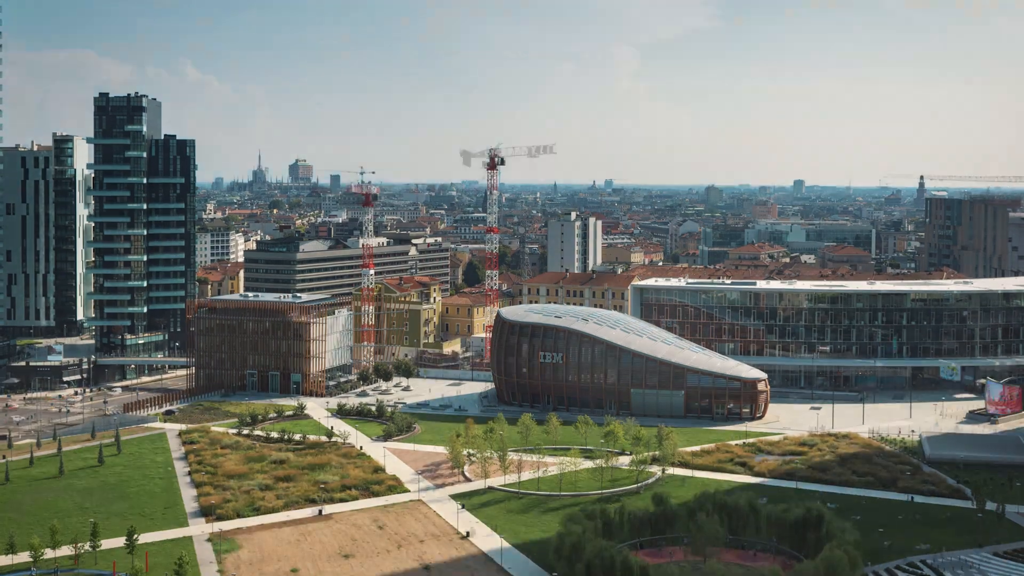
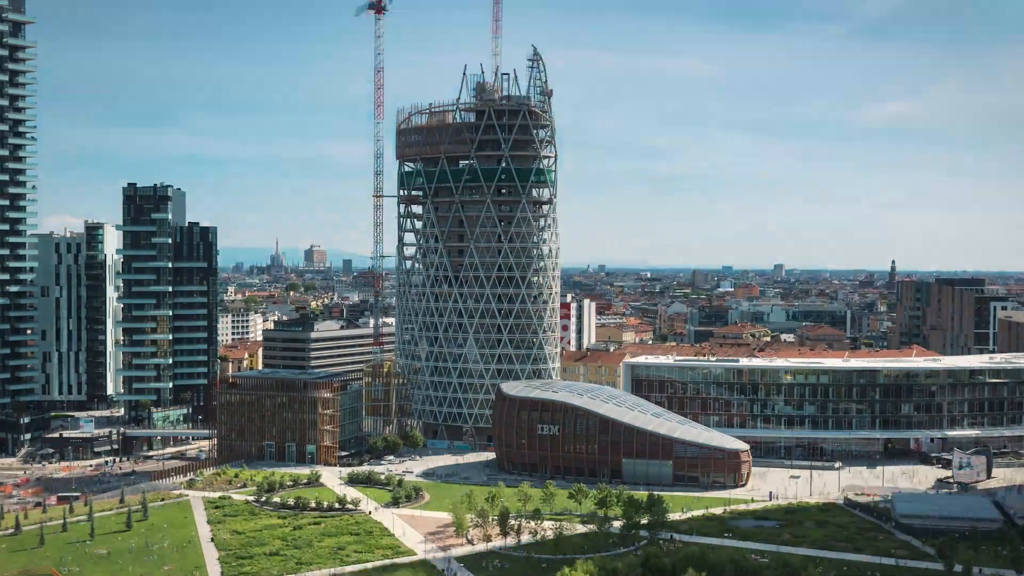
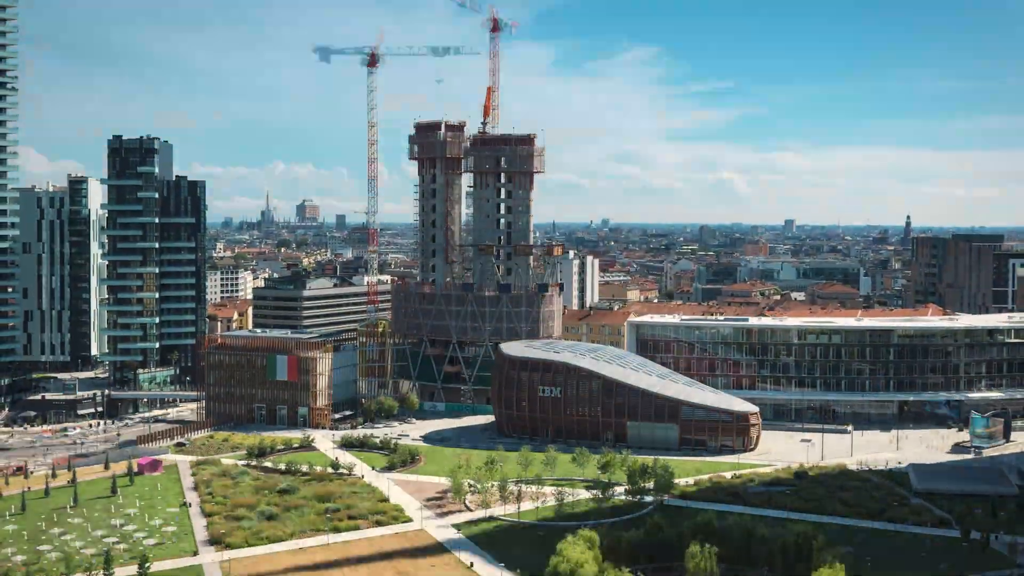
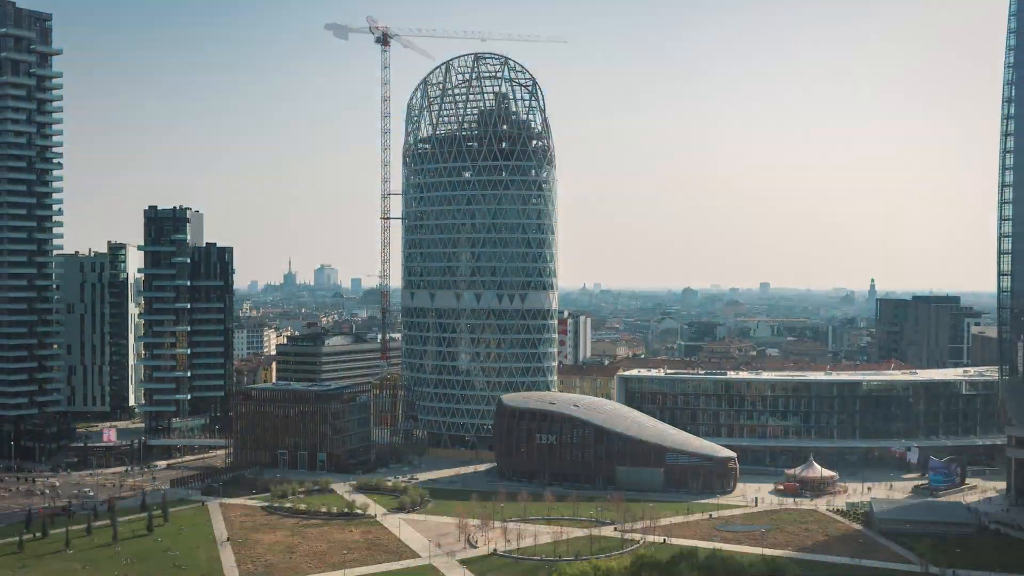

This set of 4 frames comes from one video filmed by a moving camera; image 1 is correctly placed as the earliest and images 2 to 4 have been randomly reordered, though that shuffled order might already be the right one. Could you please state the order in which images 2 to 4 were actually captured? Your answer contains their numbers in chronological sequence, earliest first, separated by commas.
3, 2, 4
